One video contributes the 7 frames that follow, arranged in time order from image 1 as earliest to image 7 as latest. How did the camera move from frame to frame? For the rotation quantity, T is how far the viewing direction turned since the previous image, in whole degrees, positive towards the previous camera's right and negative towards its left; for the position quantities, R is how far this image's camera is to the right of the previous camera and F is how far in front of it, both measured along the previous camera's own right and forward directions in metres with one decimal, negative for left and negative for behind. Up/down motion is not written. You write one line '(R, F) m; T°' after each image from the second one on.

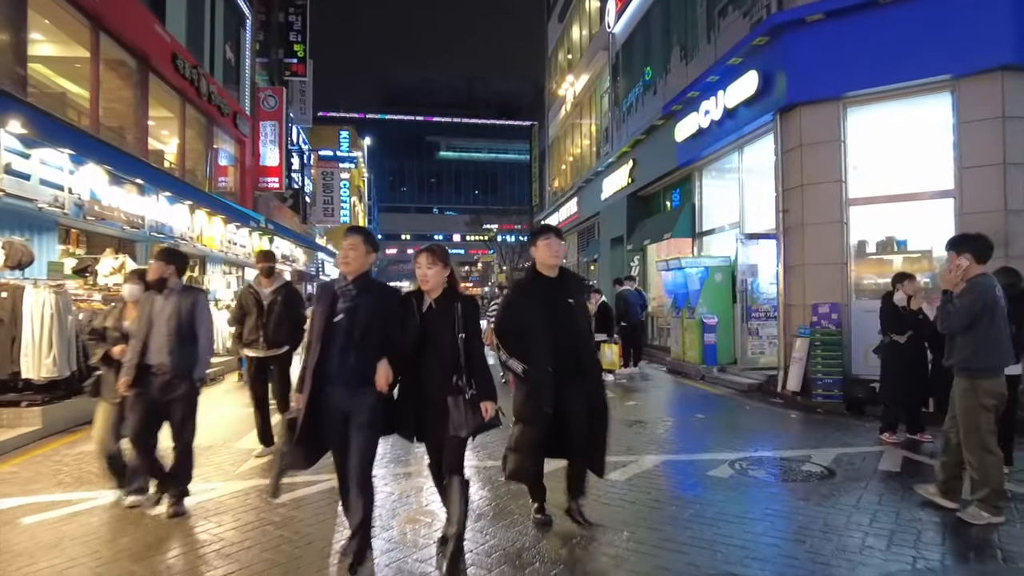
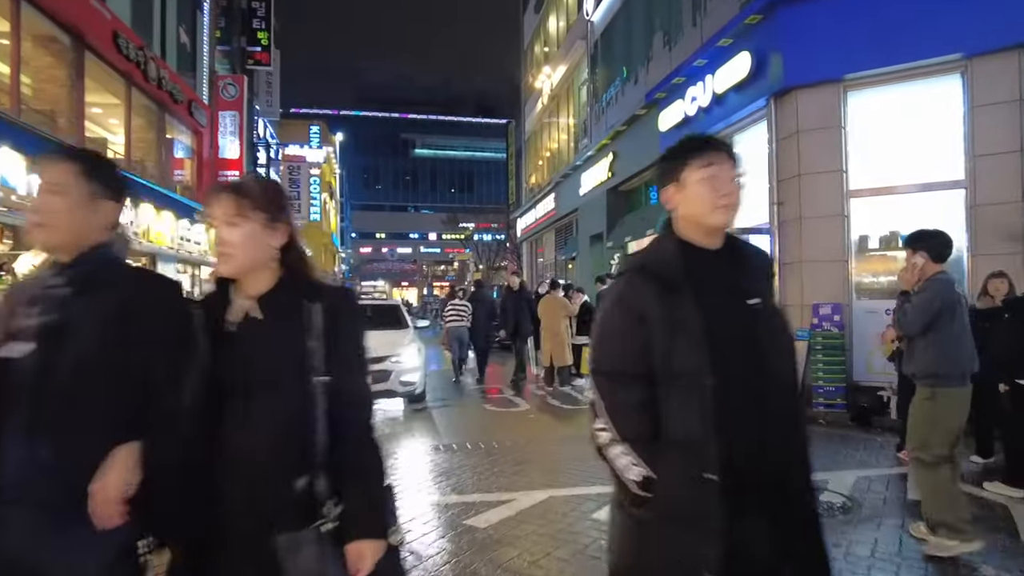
(+0.1, +0.9) m; +2°
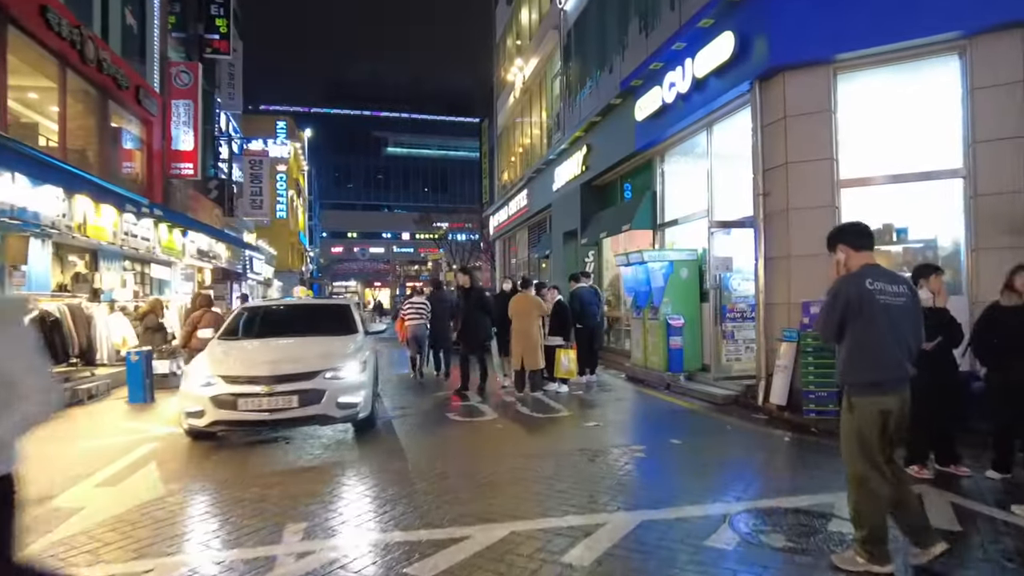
(+0.1, +0.8) m; +2°
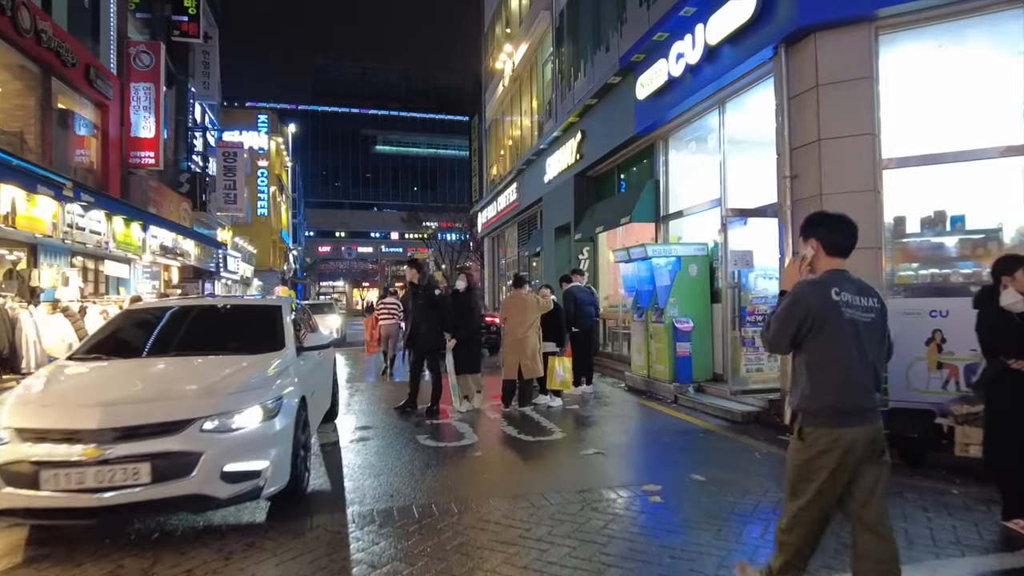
(+0.1, +1.3) m; +1°
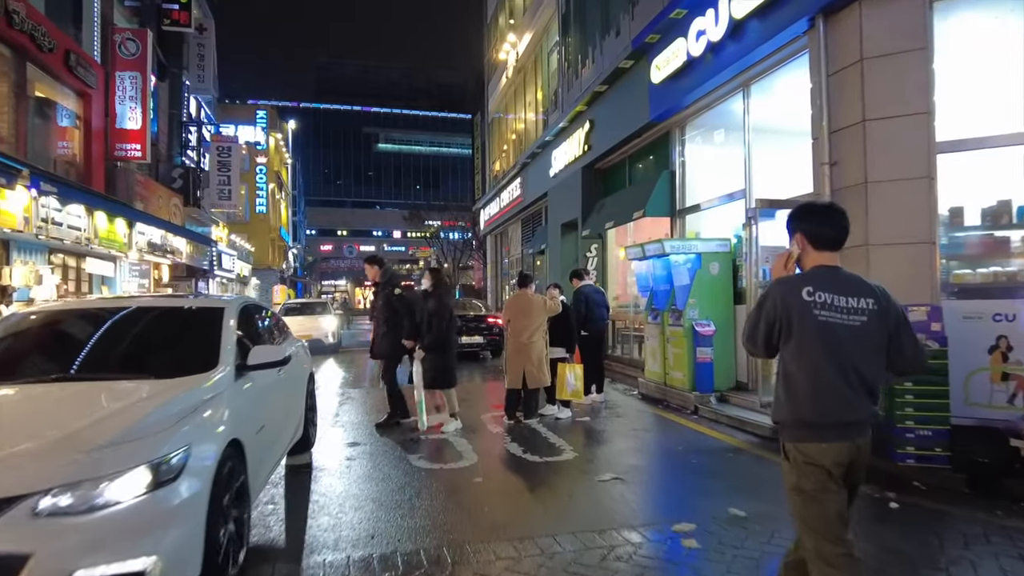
(0.0, +0.8) m; 0°
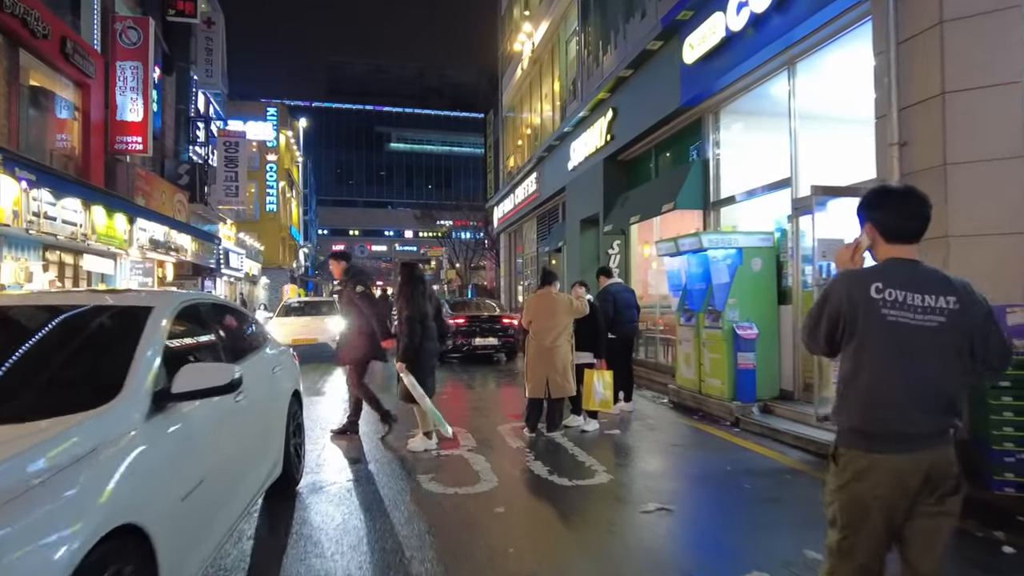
(-0.1, +0.8) m; -1°
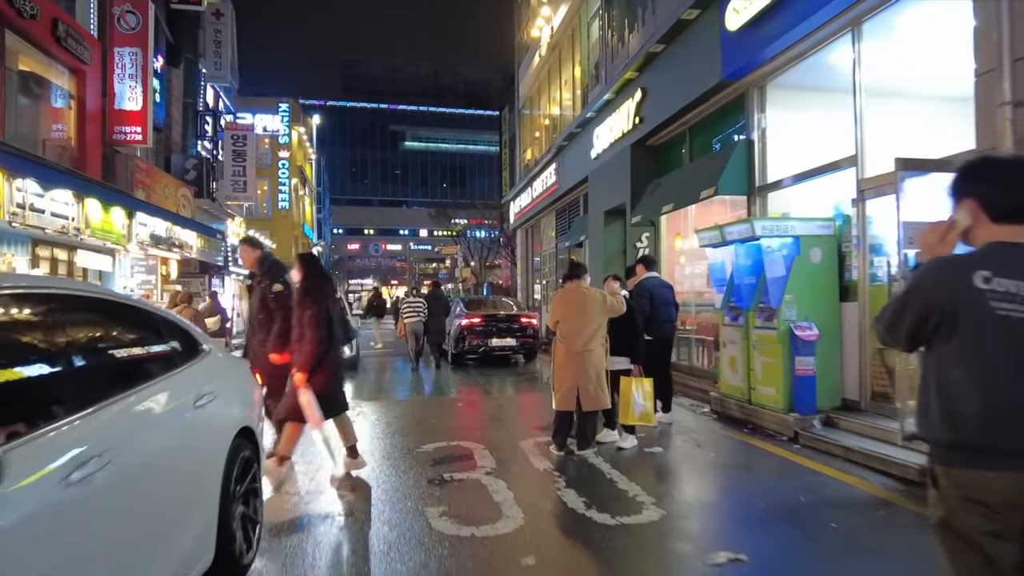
(-0.1, +1.0) m; -1°
